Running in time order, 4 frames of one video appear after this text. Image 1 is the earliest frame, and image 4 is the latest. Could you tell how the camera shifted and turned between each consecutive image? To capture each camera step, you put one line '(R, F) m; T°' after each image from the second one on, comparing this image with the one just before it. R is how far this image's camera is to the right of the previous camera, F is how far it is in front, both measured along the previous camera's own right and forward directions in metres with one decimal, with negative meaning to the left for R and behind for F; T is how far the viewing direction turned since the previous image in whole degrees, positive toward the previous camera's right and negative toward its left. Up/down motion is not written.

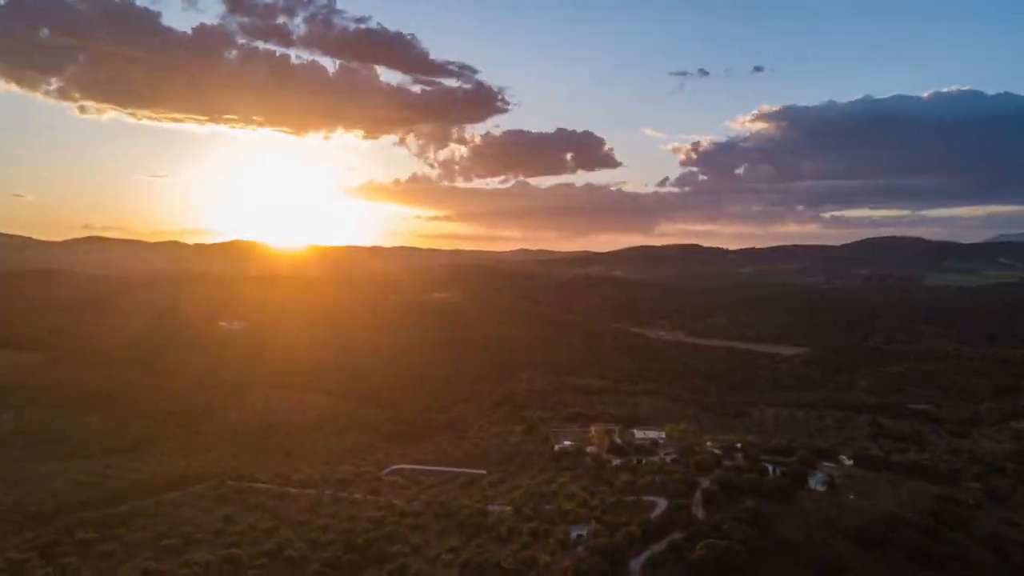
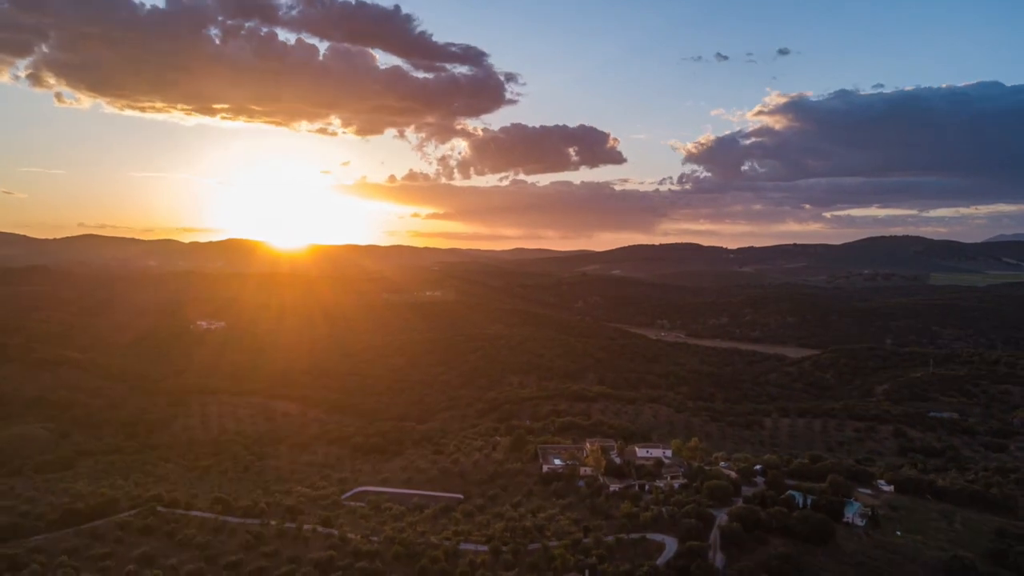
(+0.8, +3.5) m; -1°
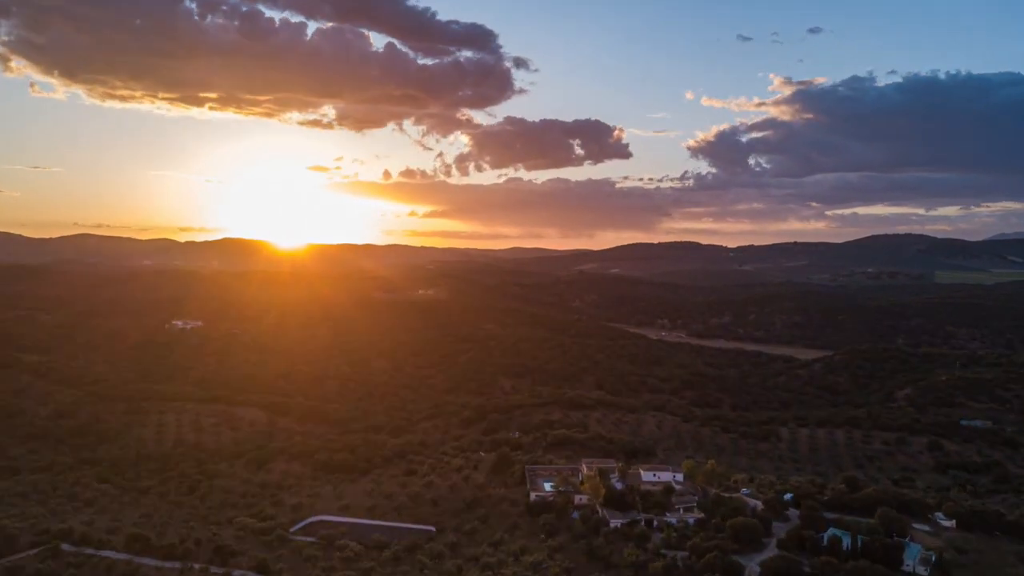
(+0.4, +3.6) m; 0°
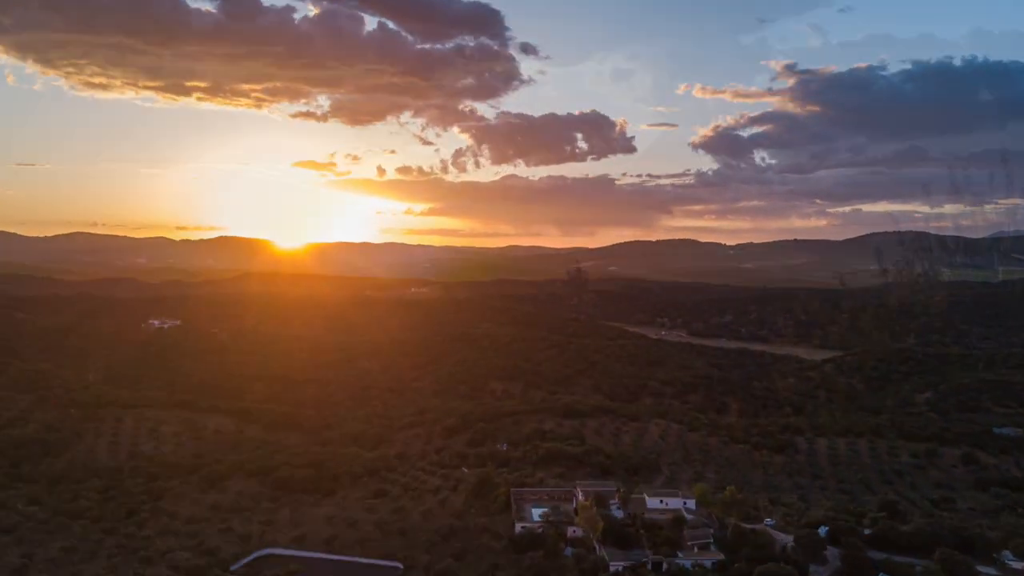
(+0.3, +2.9) m; 0°
